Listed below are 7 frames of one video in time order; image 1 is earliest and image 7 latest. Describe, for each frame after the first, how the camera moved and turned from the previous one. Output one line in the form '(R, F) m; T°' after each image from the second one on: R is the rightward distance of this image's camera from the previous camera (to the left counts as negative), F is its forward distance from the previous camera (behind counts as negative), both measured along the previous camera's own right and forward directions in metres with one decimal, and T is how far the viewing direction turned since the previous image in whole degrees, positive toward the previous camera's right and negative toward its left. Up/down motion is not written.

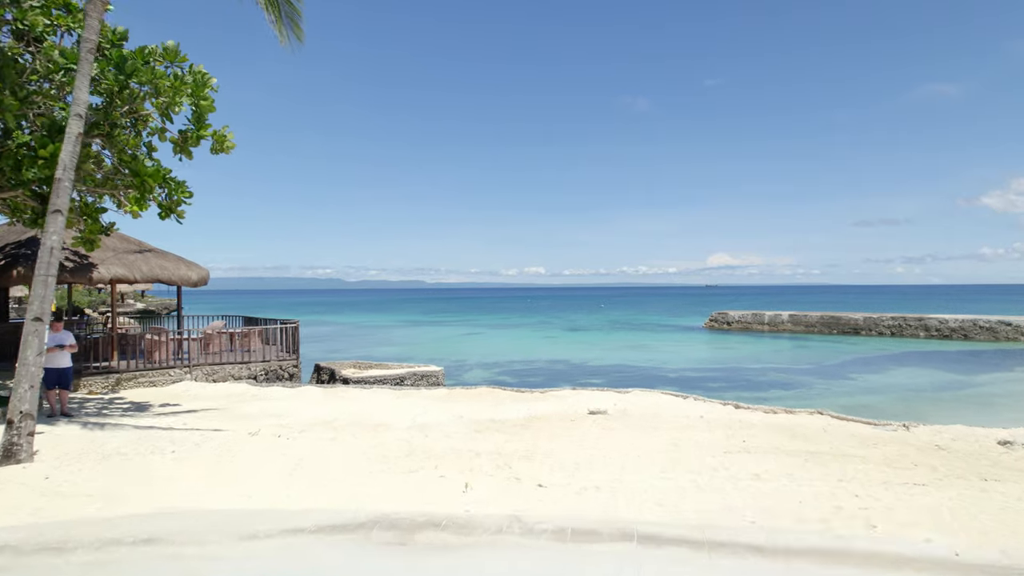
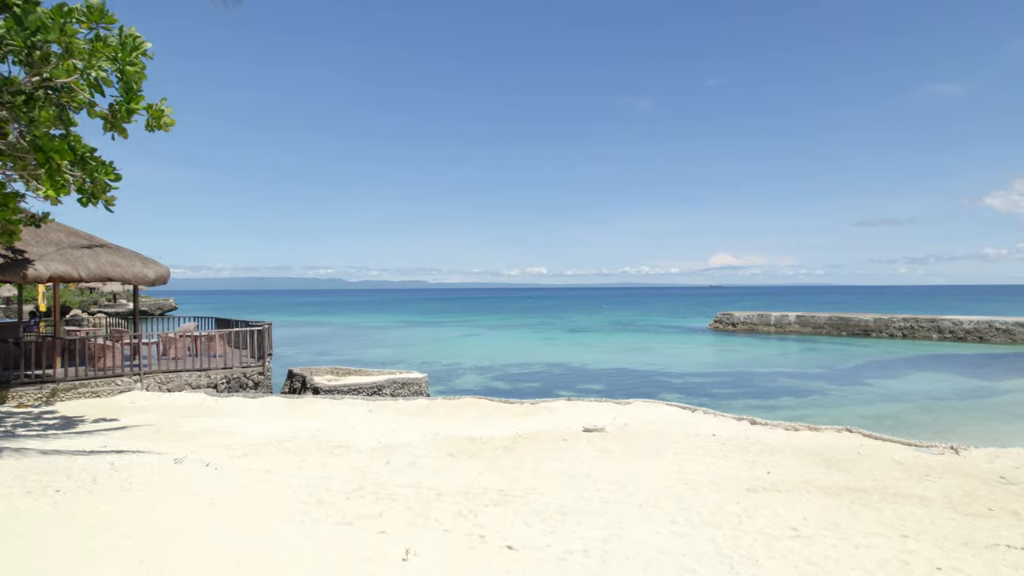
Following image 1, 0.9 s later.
(+0.3, +1.3) m; 0°
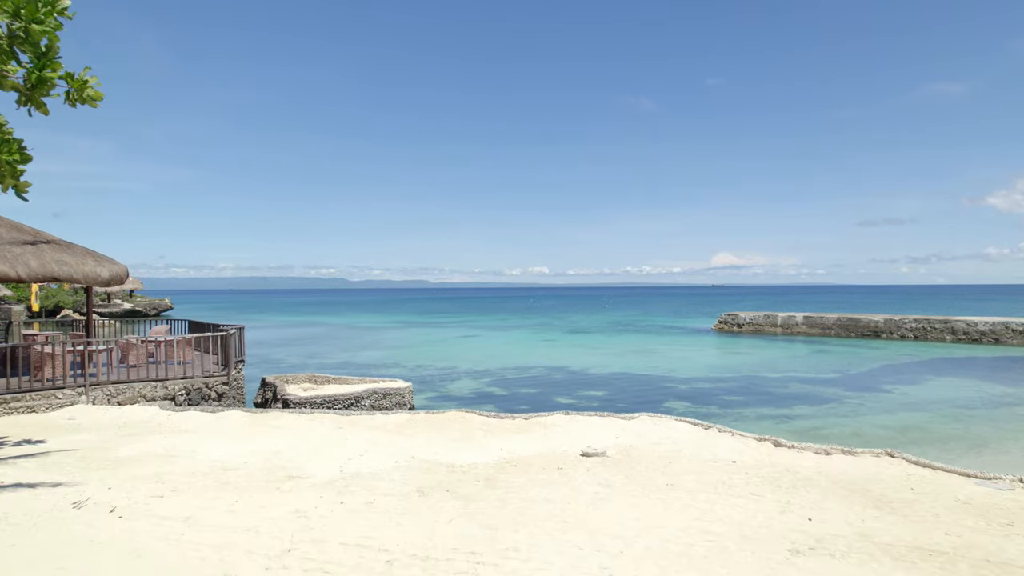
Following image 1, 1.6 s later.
(+0.2, +1.2) m; 0°
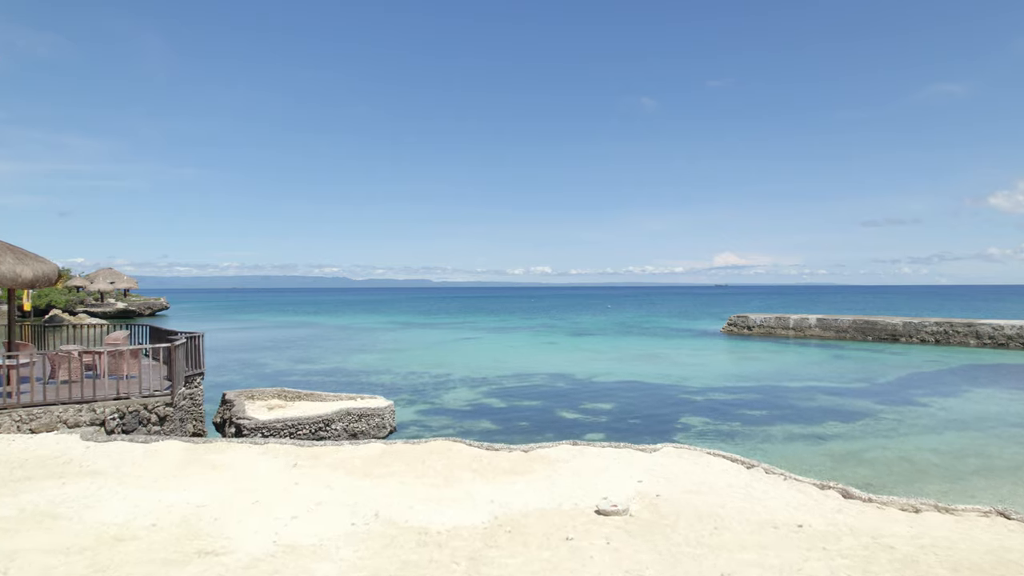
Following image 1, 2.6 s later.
(+0.1, +1.8) m; 0°
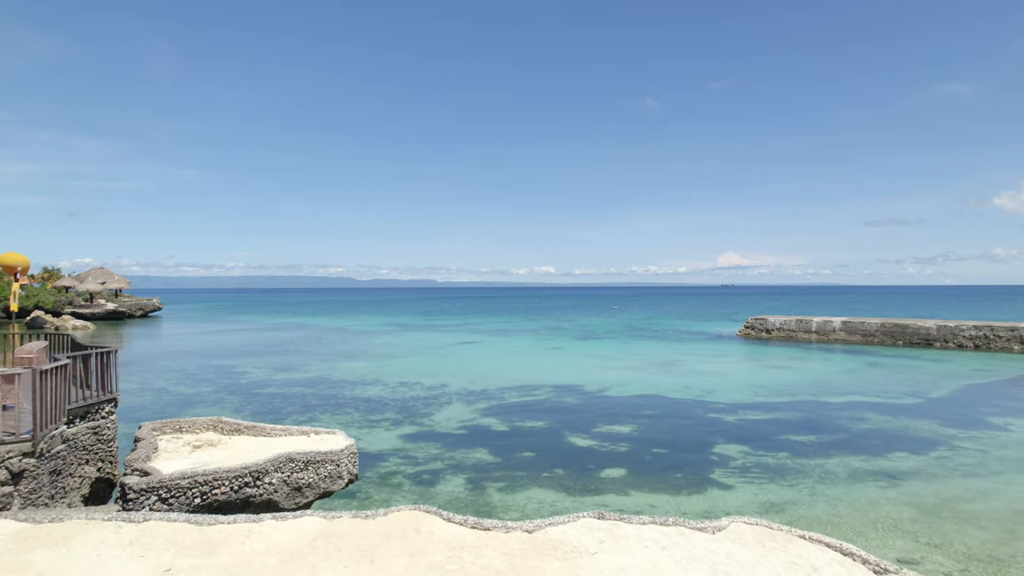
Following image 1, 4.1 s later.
(+0.1, +2.7) m; 0°
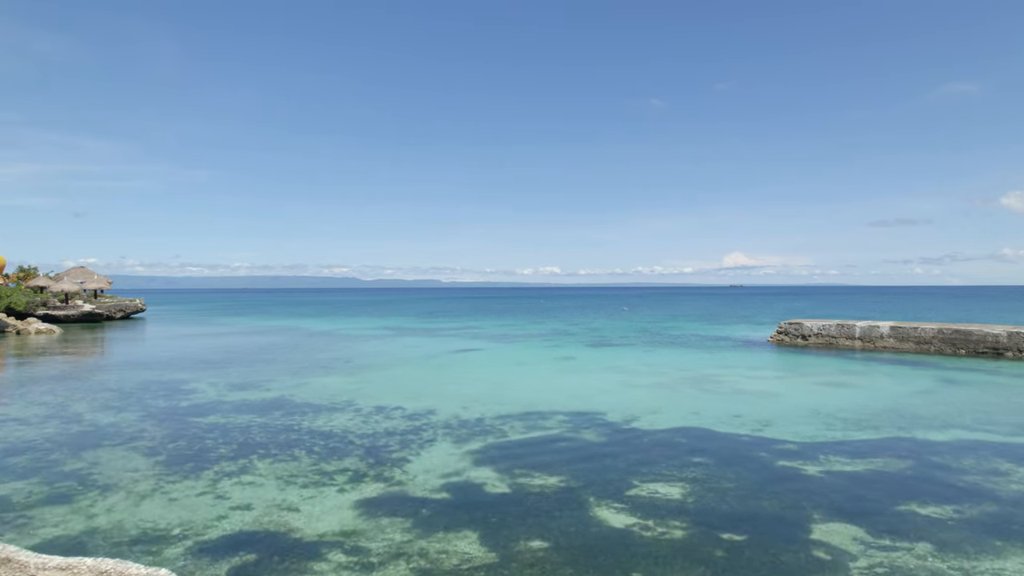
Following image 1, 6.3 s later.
(0.0, +4.5) m; 0°
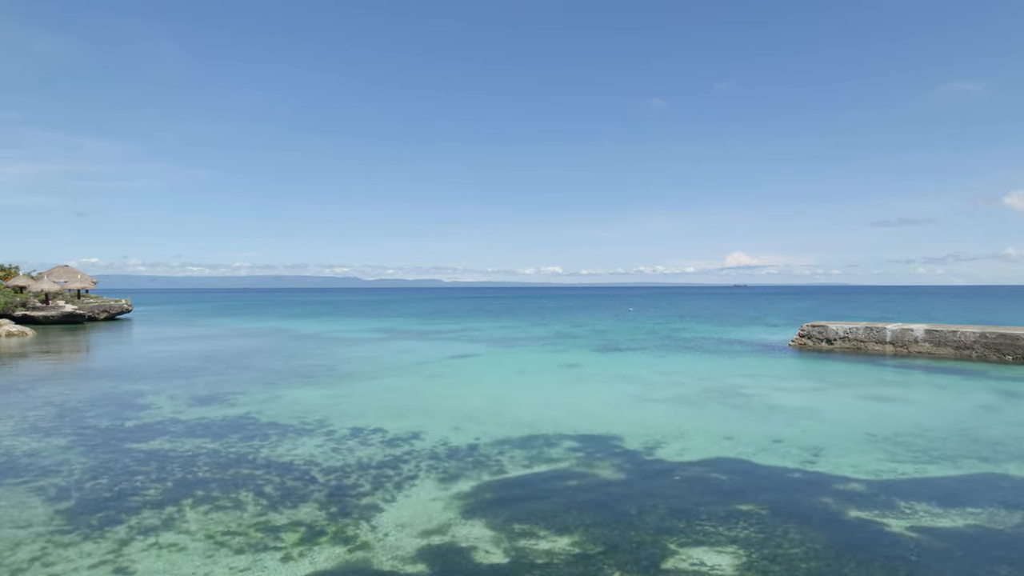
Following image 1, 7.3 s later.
(0.0, +2.8) m; 0°
